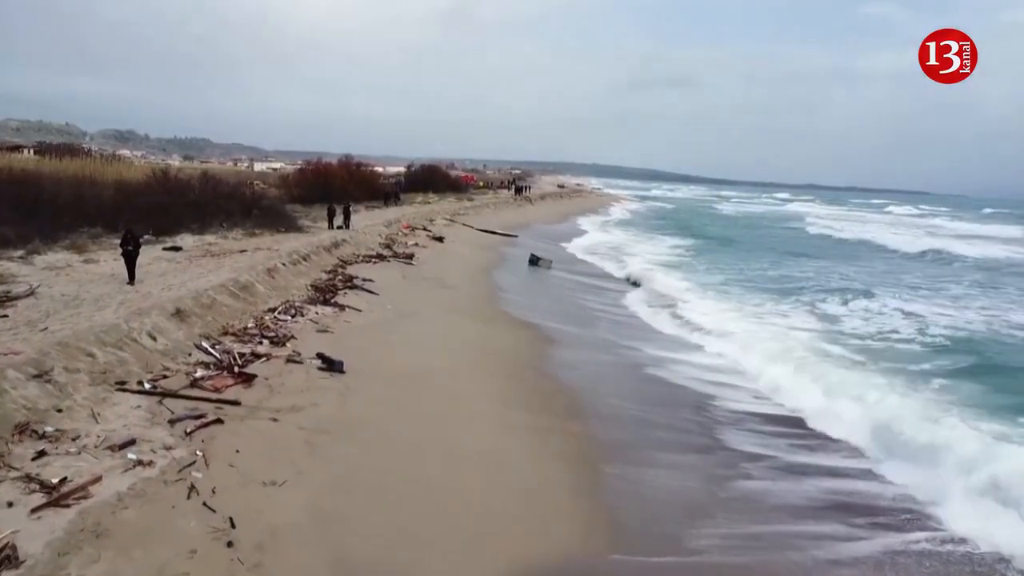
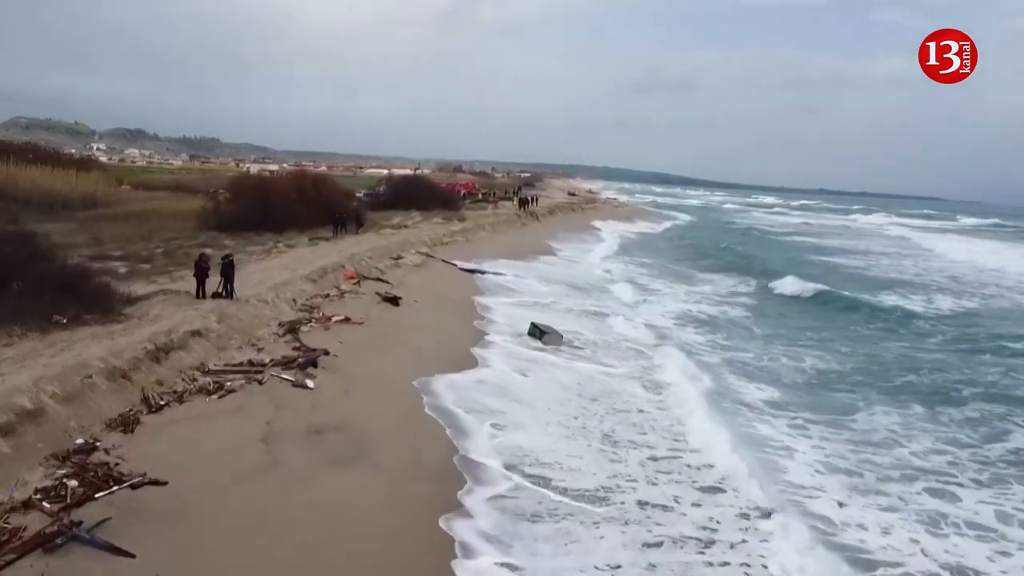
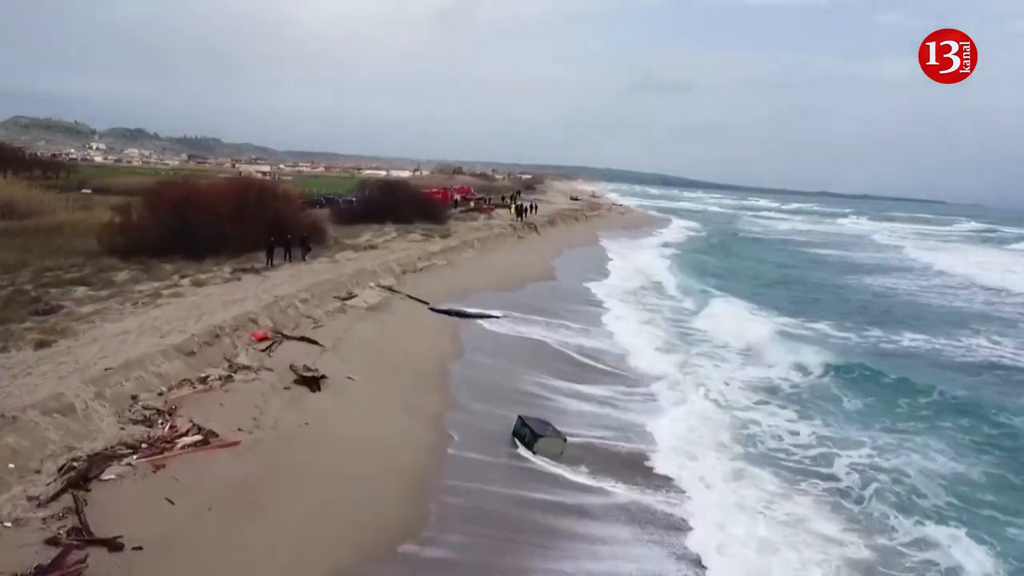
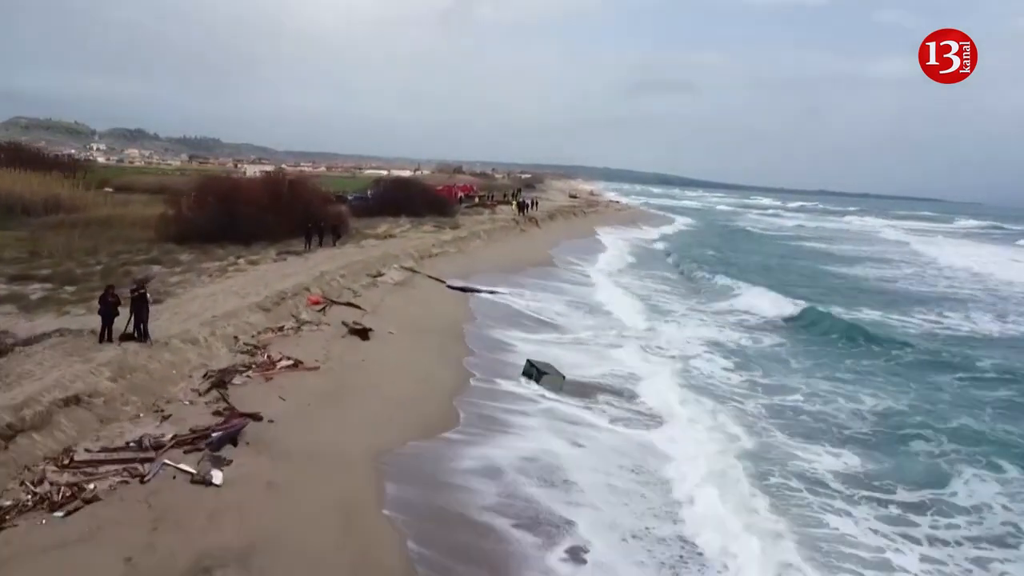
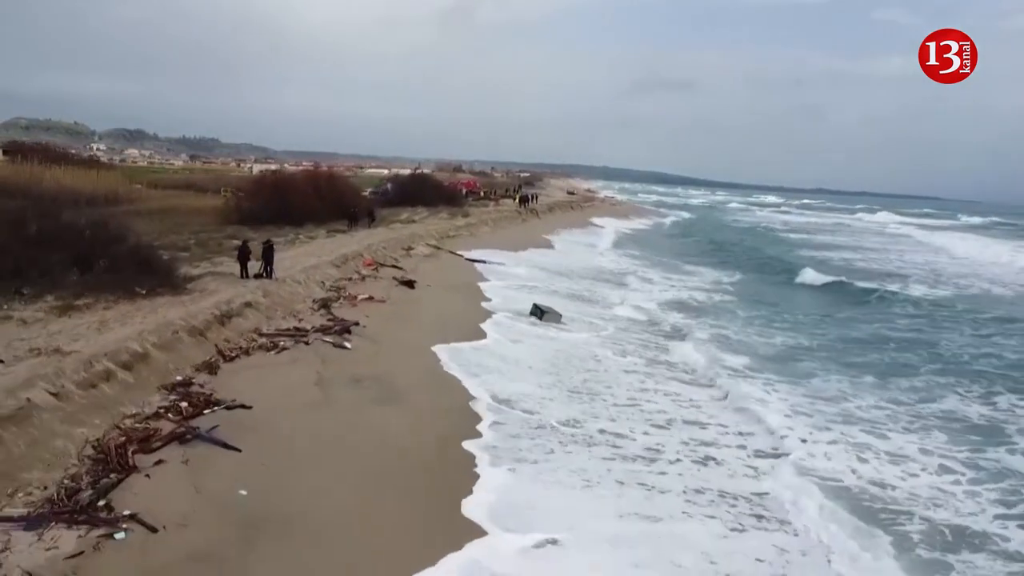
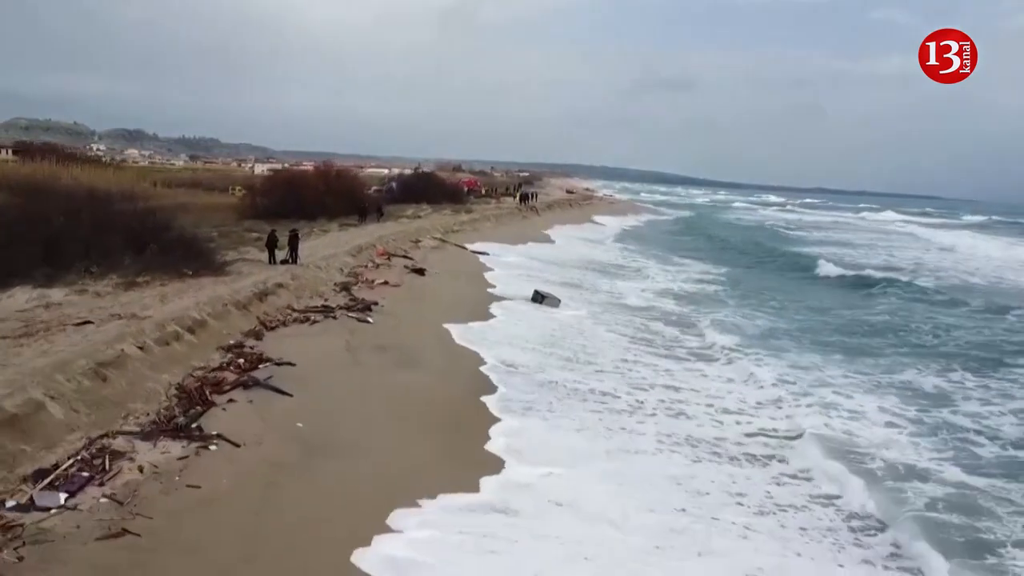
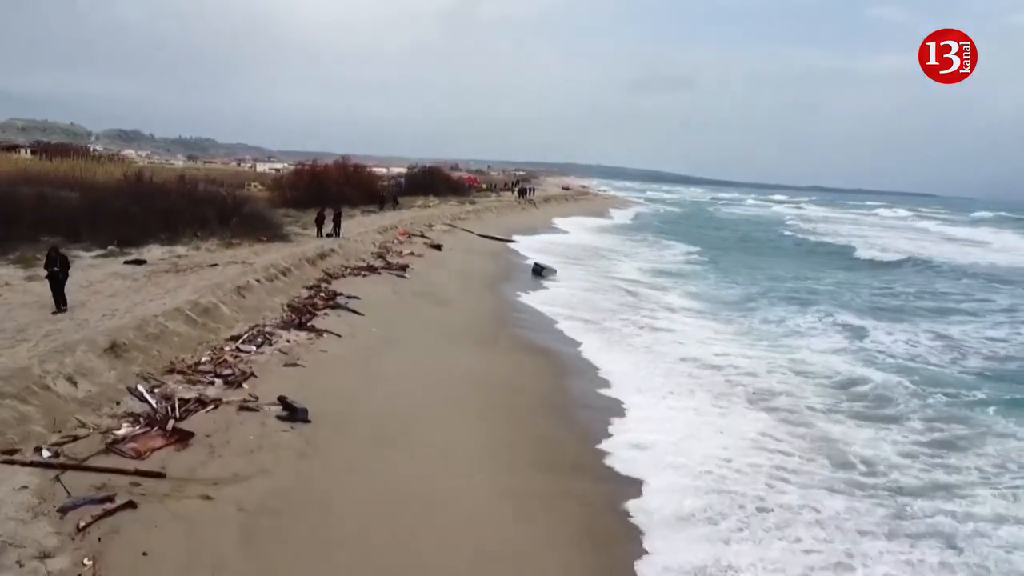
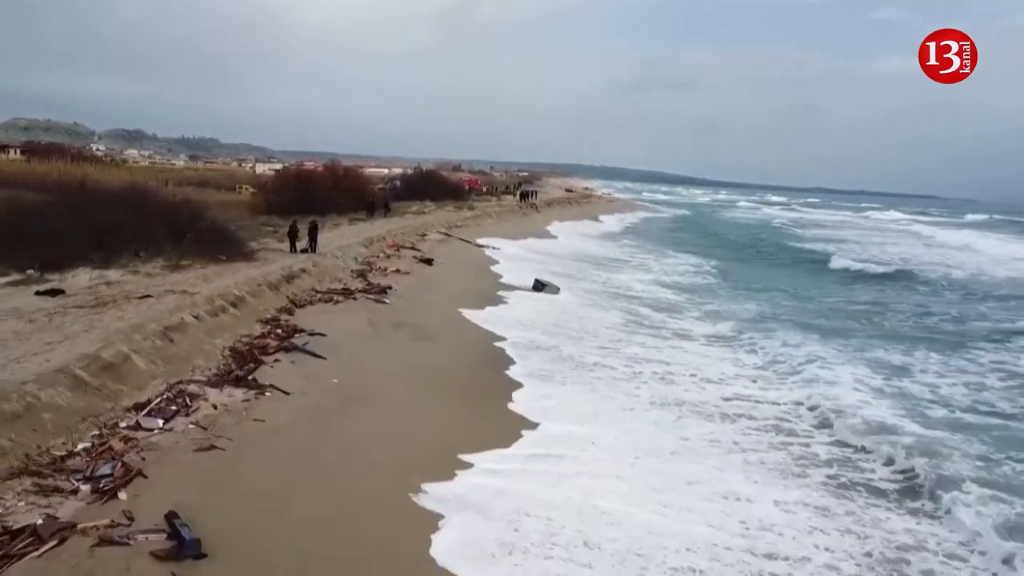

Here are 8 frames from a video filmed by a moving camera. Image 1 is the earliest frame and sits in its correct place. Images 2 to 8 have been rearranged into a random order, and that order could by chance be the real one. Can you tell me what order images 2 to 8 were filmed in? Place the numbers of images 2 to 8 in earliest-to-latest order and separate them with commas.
7, 8, 6, 5, 2, 4, 3
